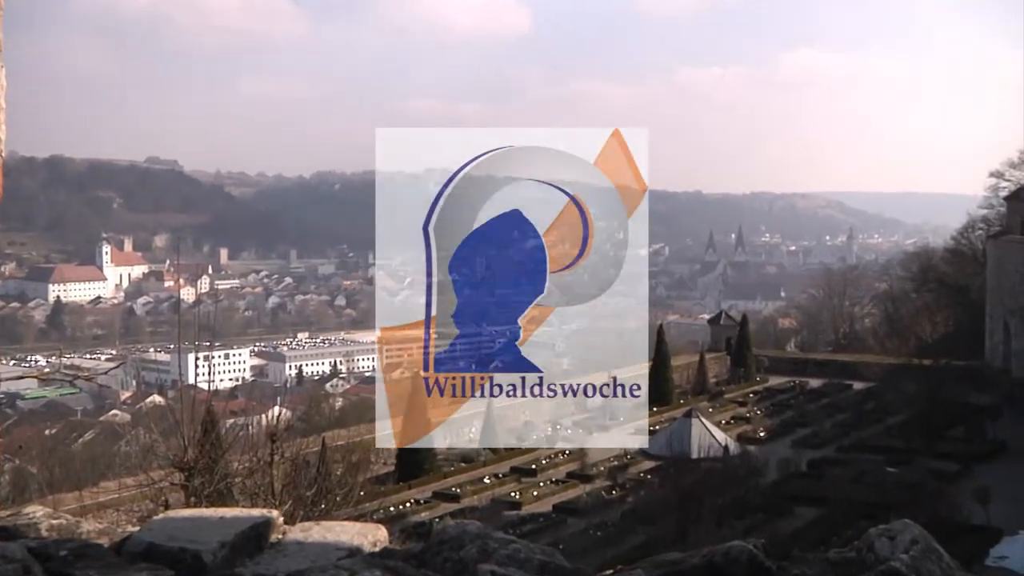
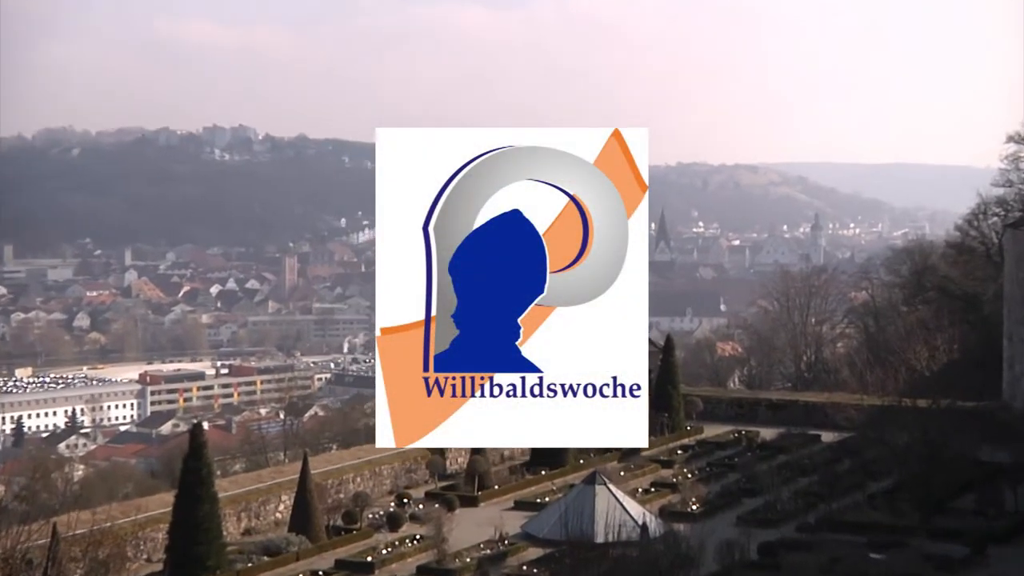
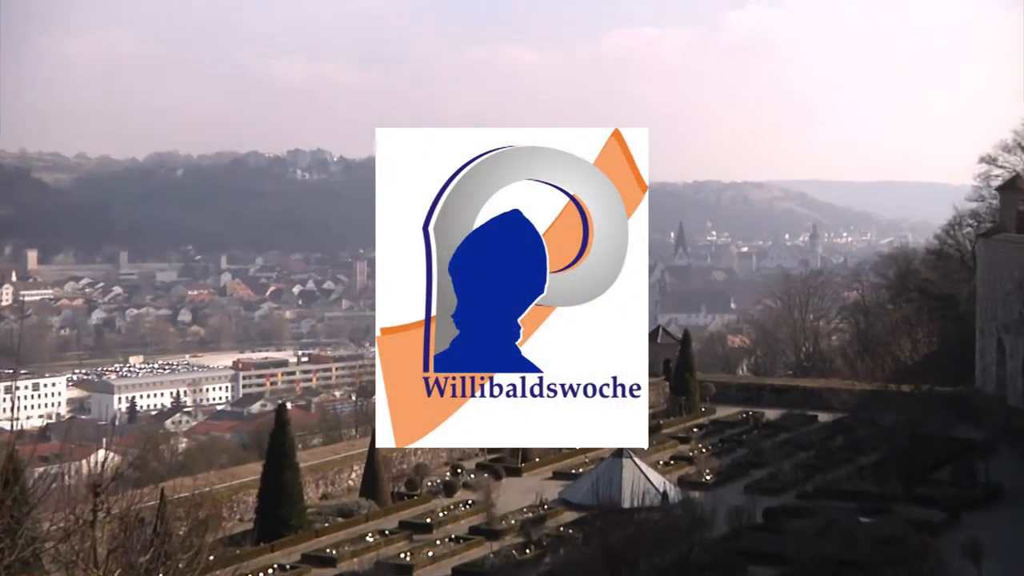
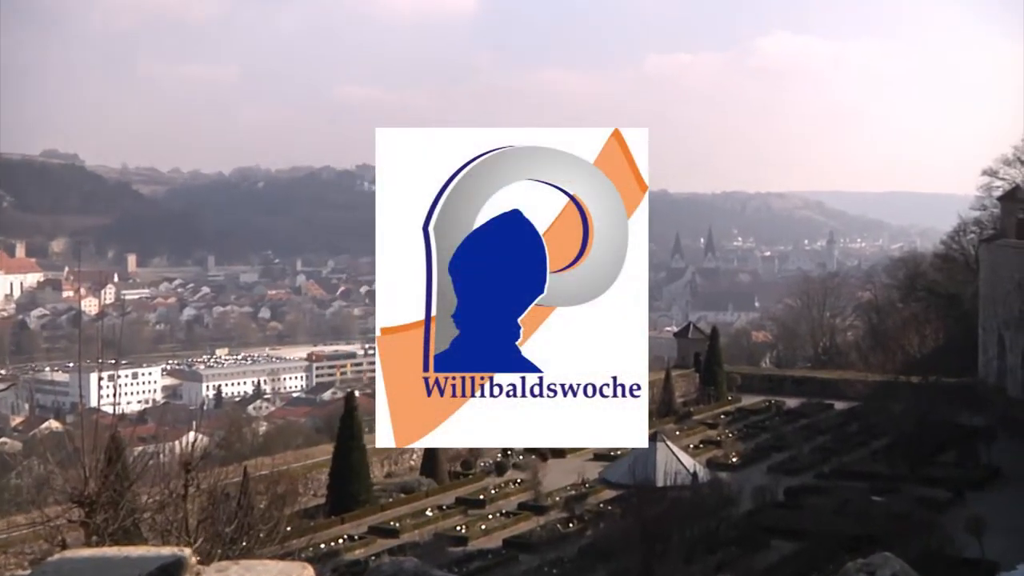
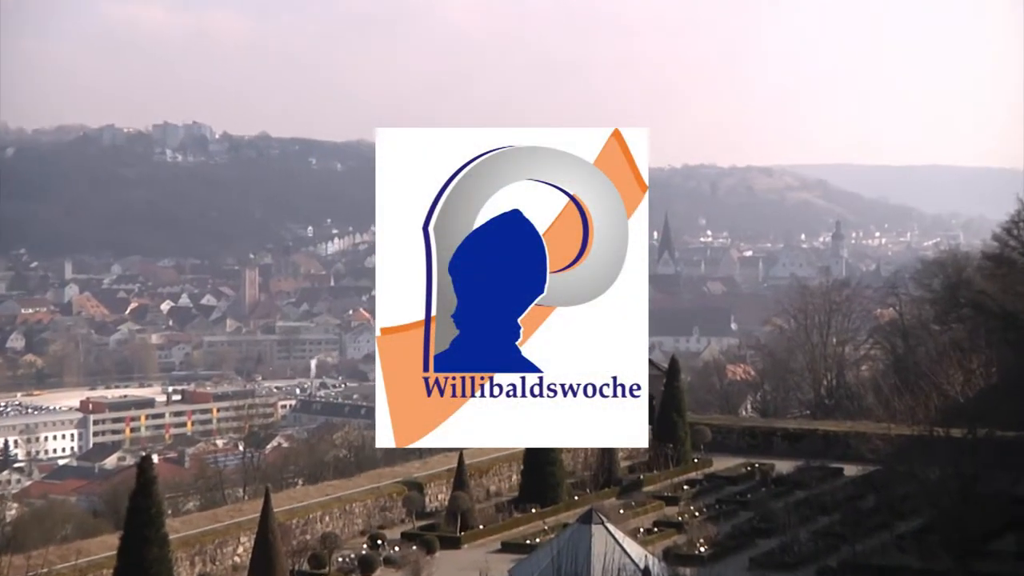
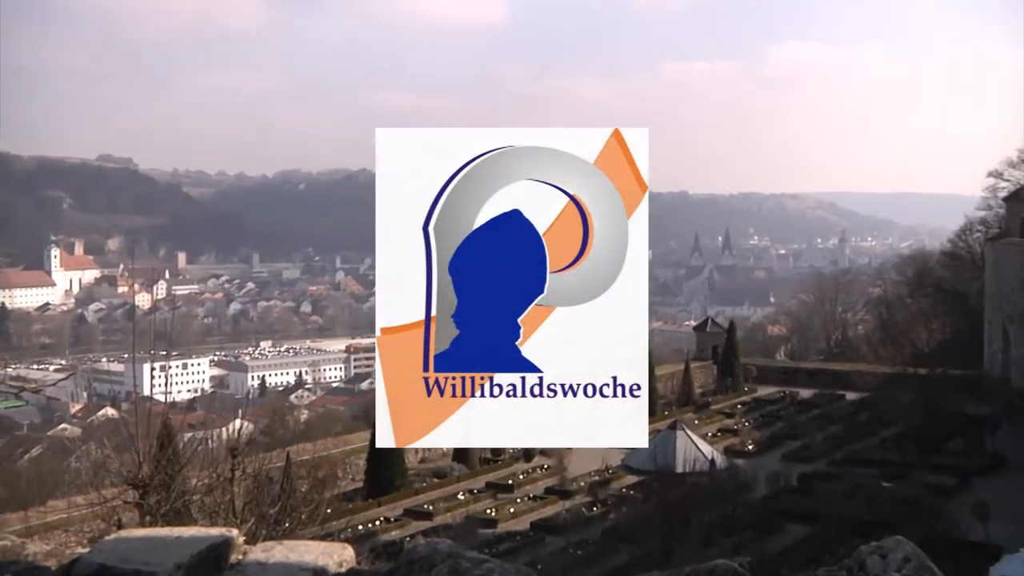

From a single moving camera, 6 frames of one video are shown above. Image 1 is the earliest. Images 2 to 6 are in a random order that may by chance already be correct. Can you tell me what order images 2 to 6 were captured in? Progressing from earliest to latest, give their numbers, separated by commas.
6, 4, 3, 2, 5
